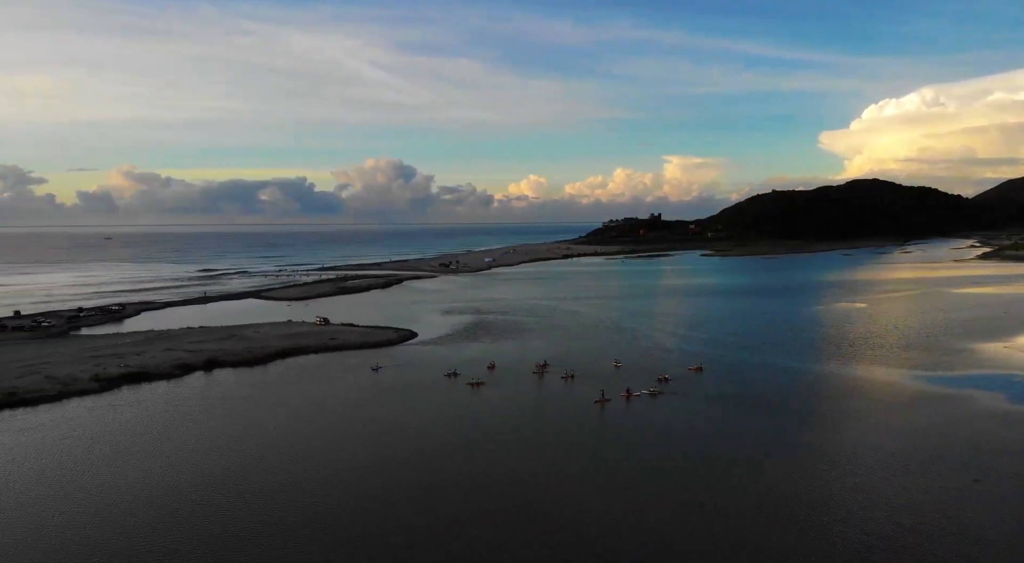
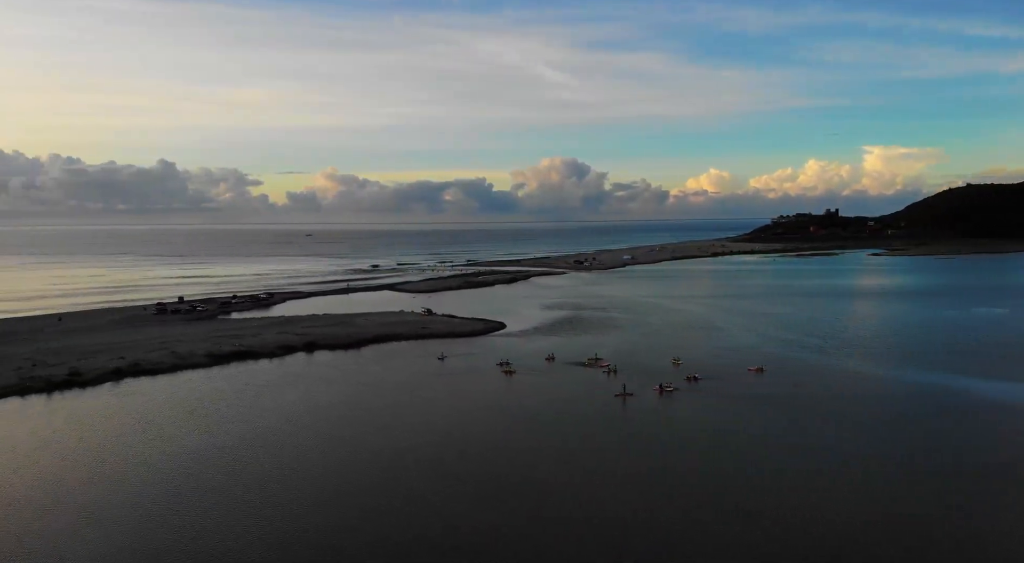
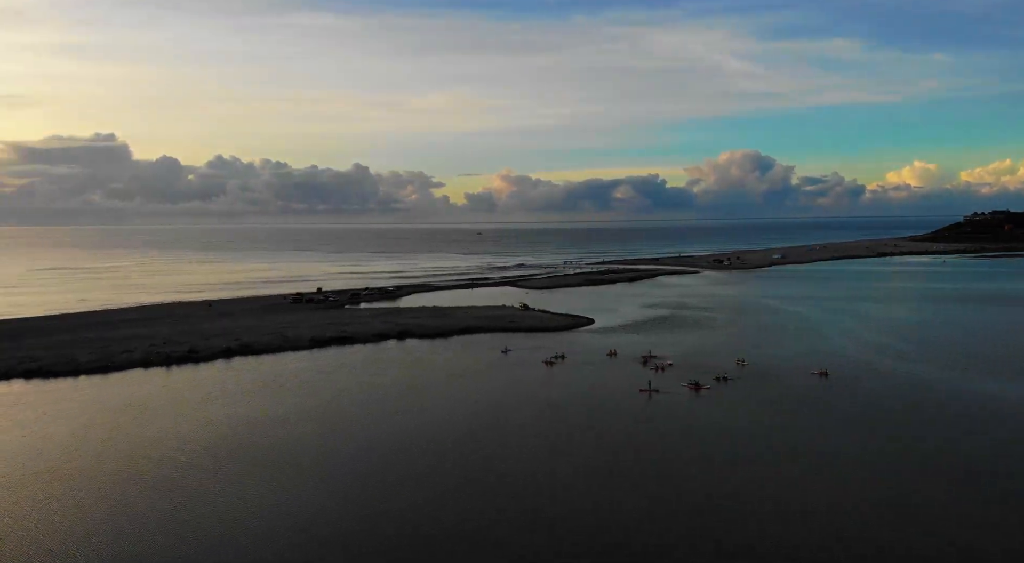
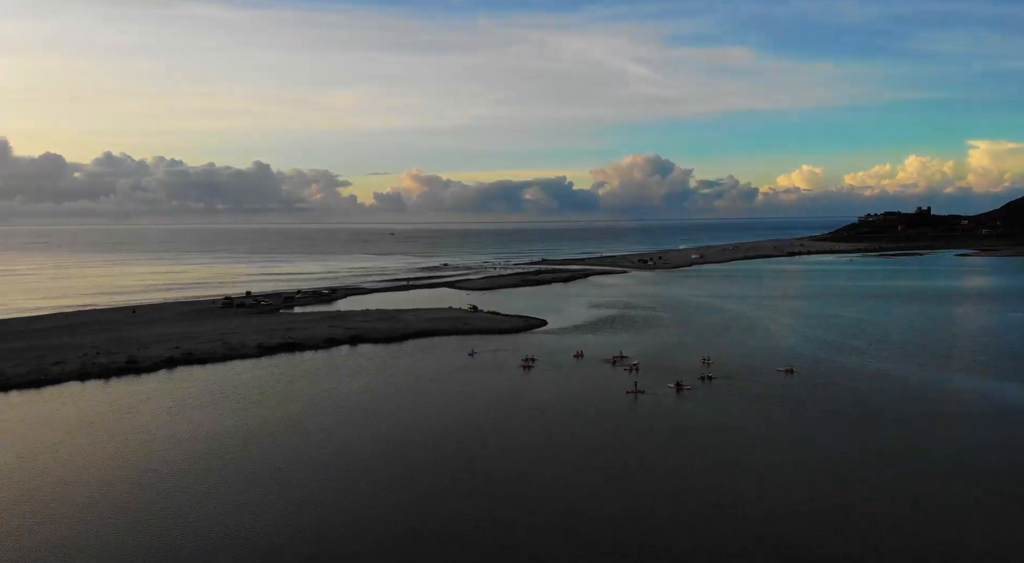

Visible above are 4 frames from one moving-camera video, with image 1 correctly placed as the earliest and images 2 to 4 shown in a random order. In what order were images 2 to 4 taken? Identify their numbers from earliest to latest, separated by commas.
2, 4, 3
